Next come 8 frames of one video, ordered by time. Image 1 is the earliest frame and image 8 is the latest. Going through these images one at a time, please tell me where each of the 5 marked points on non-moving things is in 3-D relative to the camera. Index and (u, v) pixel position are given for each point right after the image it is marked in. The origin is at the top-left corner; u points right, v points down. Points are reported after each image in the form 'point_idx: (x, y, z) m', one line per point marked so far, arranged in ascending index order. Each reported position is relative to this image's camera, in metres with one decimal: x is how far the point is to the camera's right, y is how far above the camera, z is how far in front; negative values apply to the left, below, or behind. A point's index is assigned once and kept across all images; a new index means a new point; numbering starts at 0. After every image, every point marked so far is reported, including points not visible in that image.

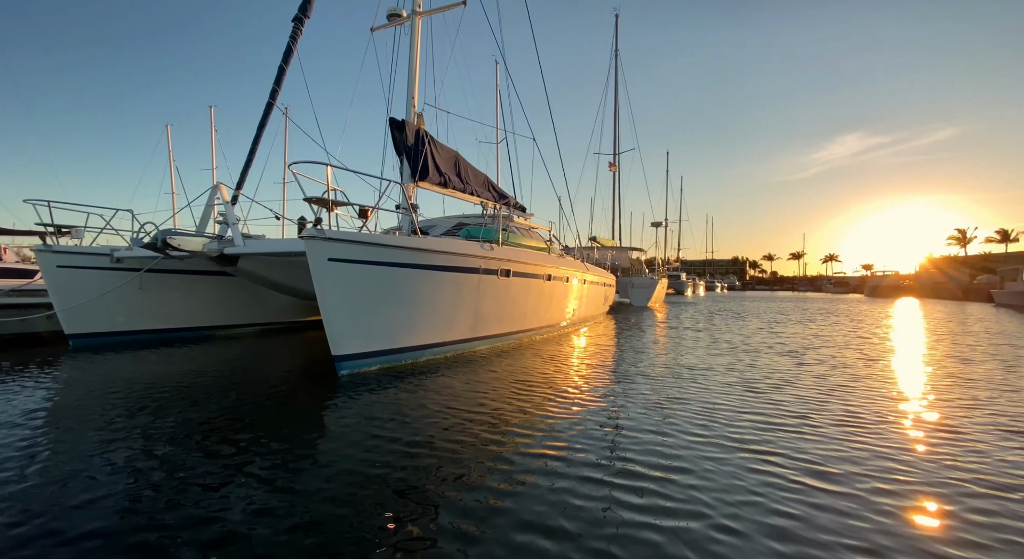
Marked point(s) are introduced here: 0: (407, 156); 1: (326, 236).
0: (-2.8, +3.4, +14.1) m
1: (-2.3, +0.5, +6.4) m
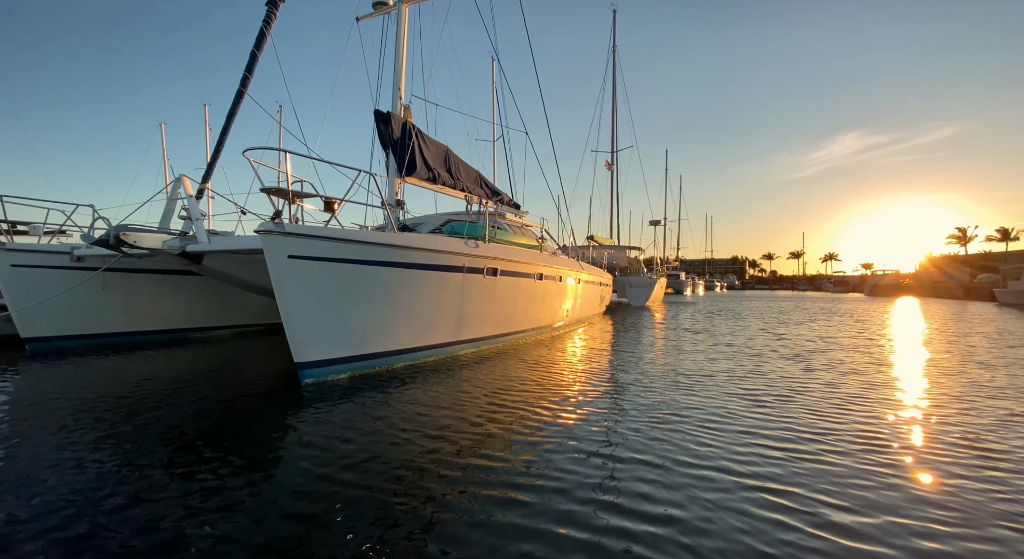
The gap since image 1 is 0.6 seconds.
0: (-3.1, +3.4, +13.5) m
1: (-2.6, +0.5, +5.8) m
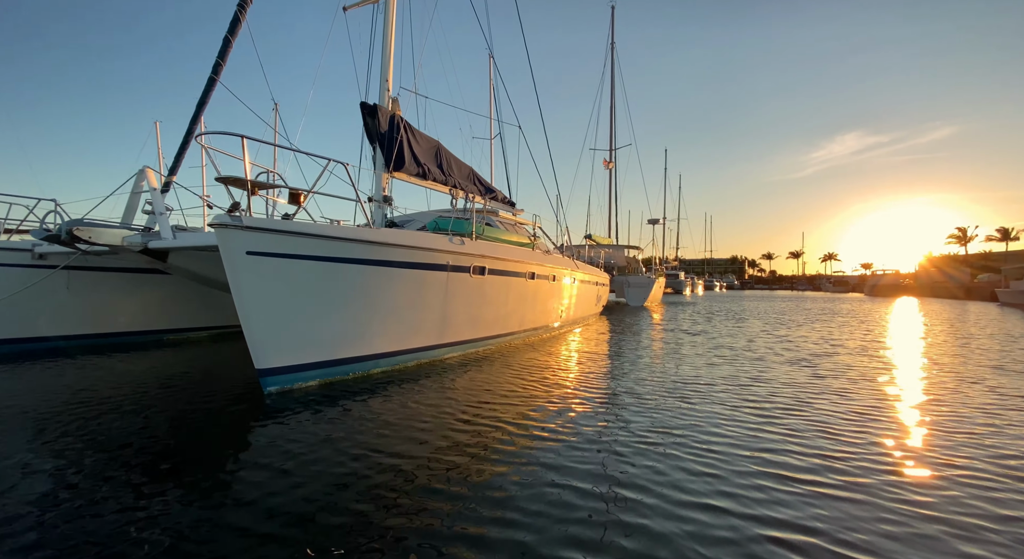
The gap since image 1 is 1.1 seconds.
0: (-3.3, +3.4, +12.9) m
1: (-2.7, +0.5, +5.3) m
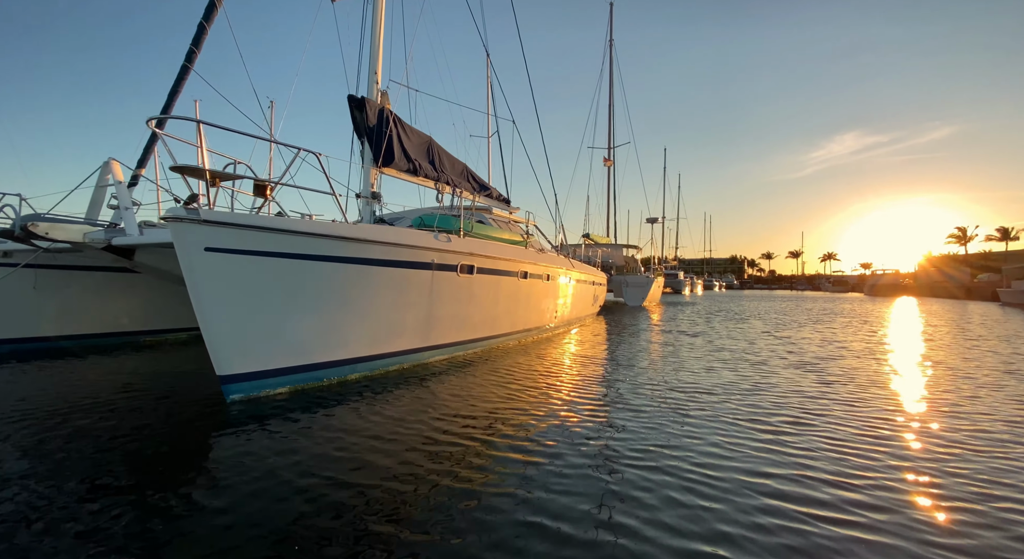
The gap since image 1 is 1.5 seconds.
0: (-3.5, +3.4, +12.5) m
1: (-2.9, +0.6, +4.9) m
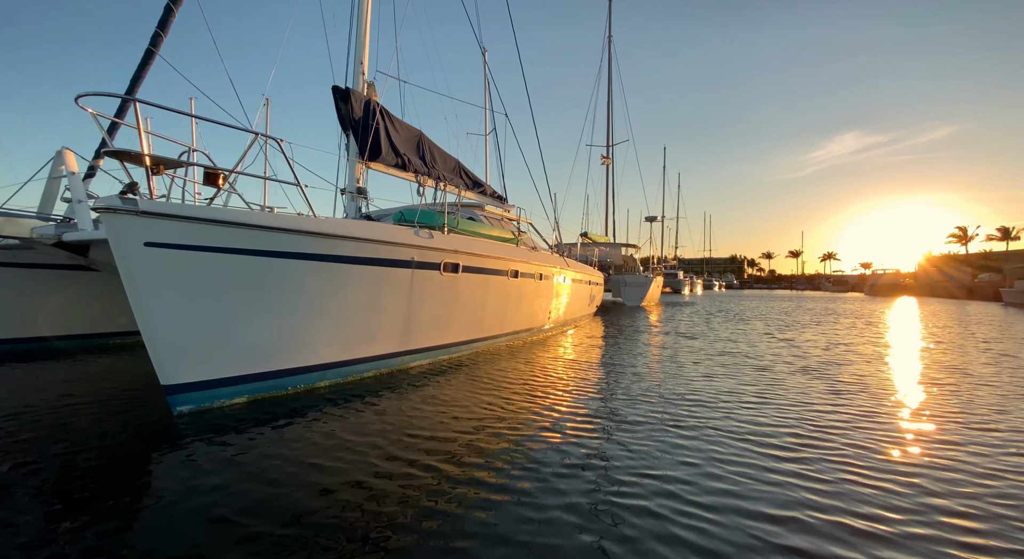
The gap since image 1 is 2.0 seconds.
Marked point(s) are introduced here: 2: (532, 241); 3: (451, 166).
0: (-3.6, +3.4, +12.0) m
1: (-3.1, +0.6, +4.3) m
2: (+0.5, +0.9, +12.1) m
3: (-1.7, +3.3, +14.8) m
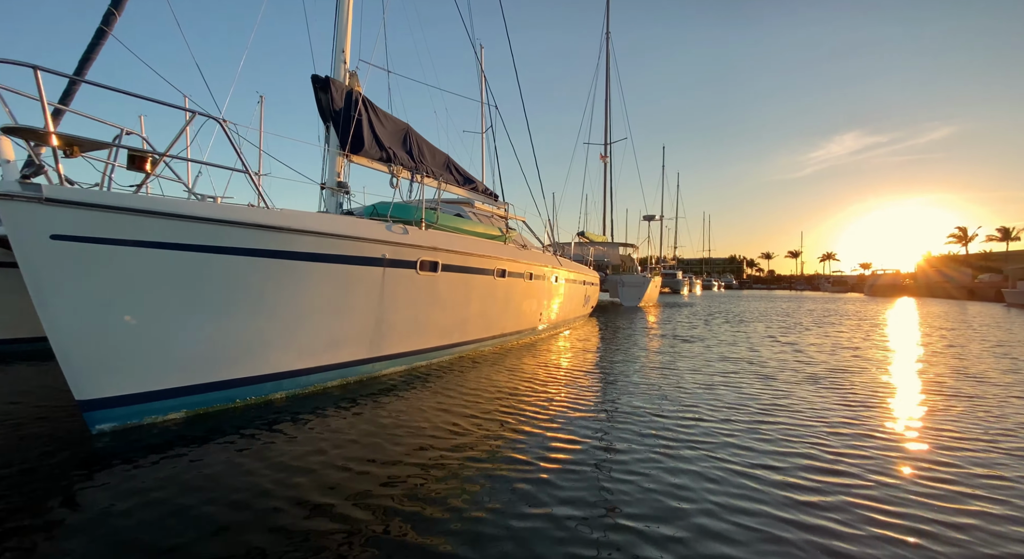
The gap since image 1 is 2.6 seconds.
0: (-3.9, +3.4, +11.4) m
1: (-3.3, +0.6, +3.7) m
2: (+0.2, +0.9, +11.5) m
3: (-2.0, +3.3, +14.2) m
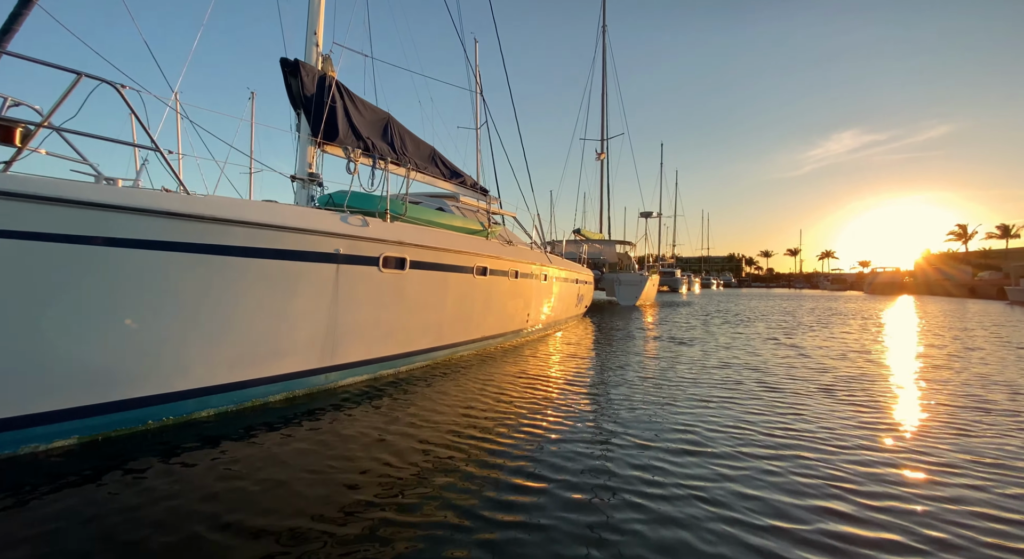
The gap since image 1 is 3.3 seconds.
0: (-4.2, +3.5, +10.6) m
1: (-3.6, +0.6, +2.9) m
2: (-0.1, +0.9, +10.7) m
3: (-2.3, +3.3, +13.4) m
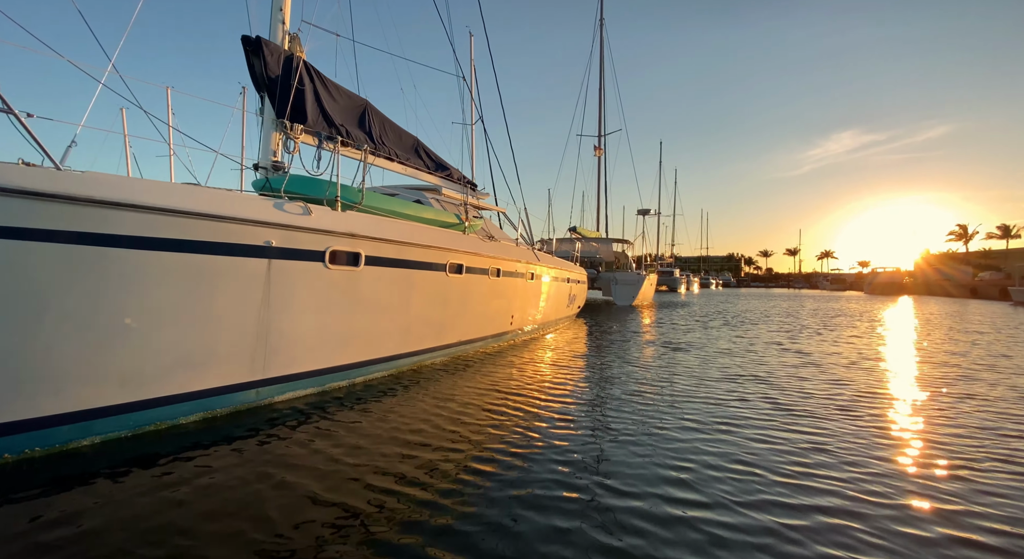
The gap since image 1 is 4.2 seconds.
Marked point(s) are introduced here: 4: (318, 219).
0: (-4.5, +3.5, +9.7) m
1: (-3.9, +0.6, +2.1) m
2: (-0.4, +0.9, +9.9) m
3: (-2.6, +3.3, +12.6) m
4: (-1.9, +0.6, +5.1) m
